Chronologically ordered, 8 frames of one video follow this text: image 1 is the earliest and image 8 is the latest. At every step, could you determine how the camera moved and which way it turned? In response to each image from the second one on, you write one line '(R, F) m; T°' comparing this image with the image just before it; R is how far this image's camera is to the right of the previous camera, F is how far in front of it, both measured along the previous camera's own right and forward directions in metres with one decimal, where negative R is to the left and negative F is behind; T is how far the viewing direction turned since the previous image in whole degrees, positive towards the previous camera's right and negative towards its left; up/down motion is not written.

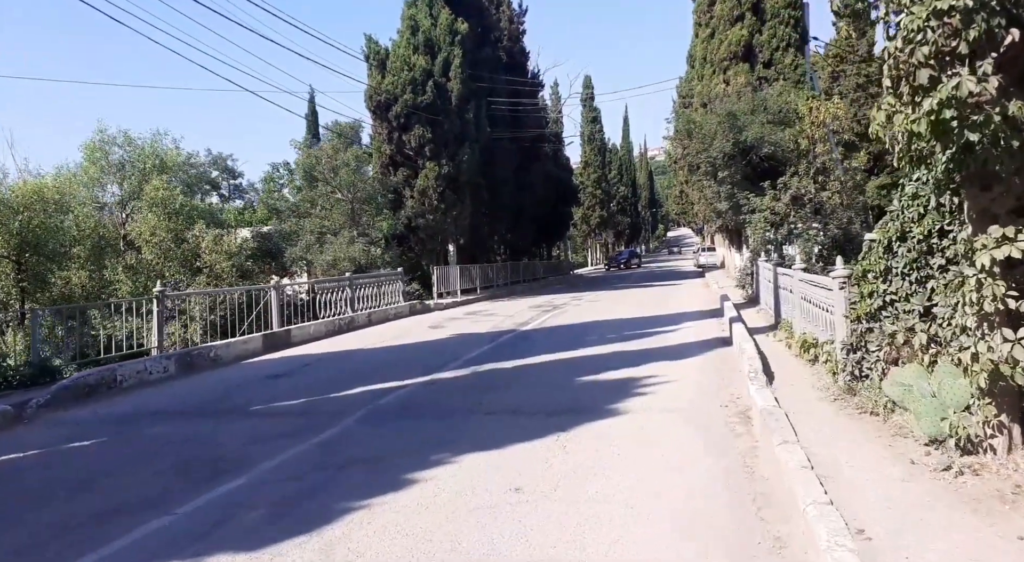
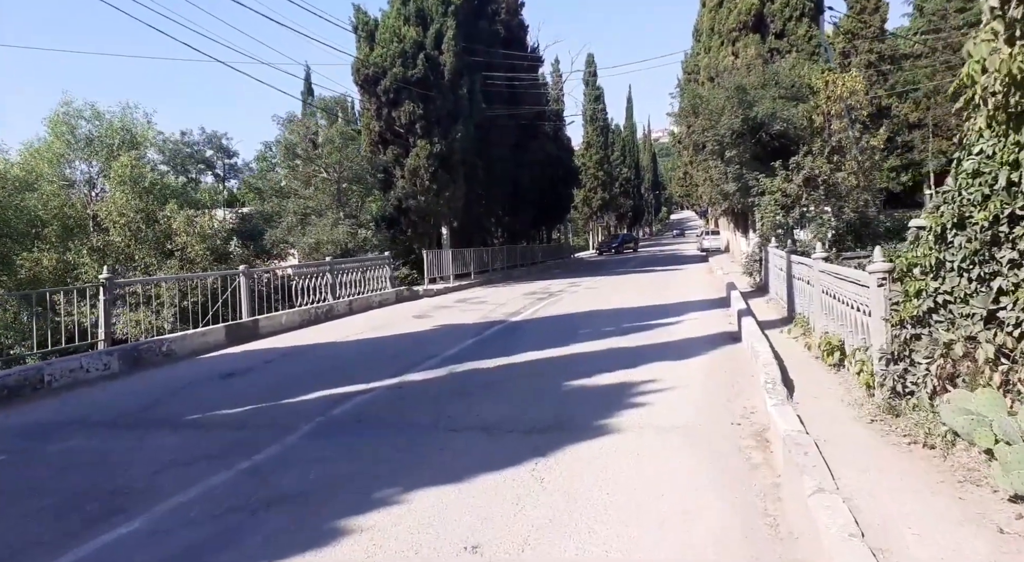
(+0.2, +1.2) m; 0°
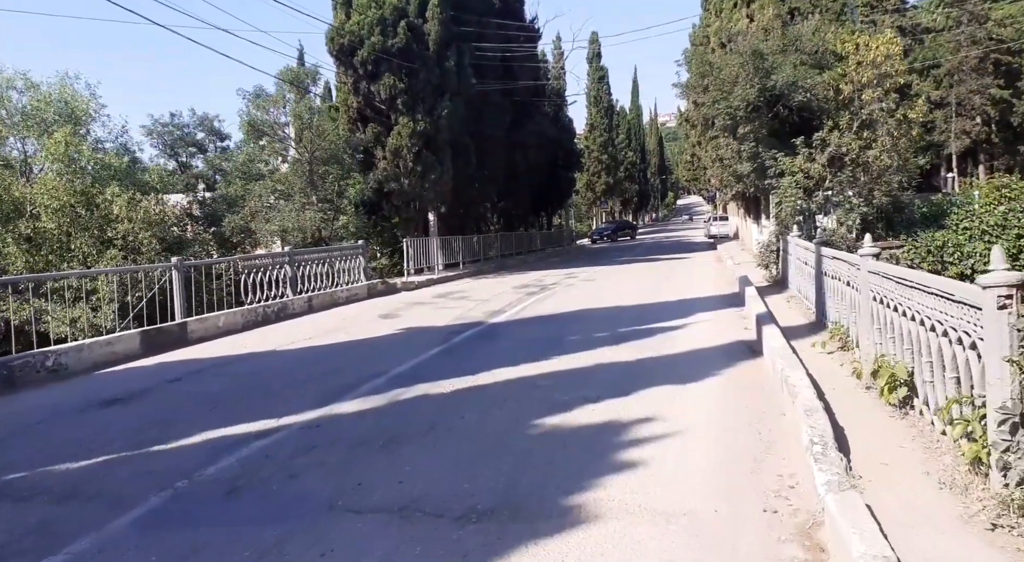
(+0.5, +2.1) m; 0°
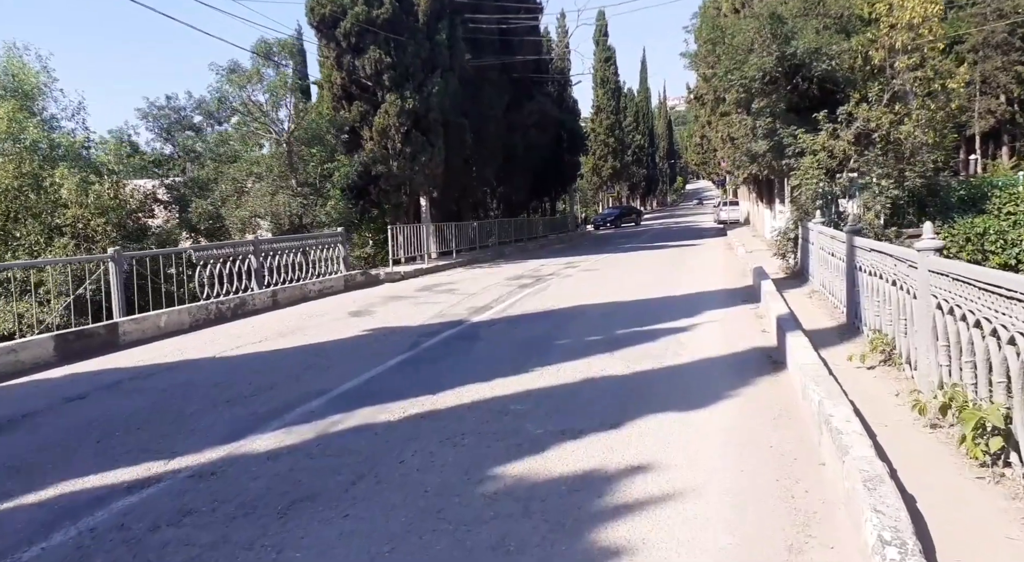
(+0.4, +1.6) m; -1°
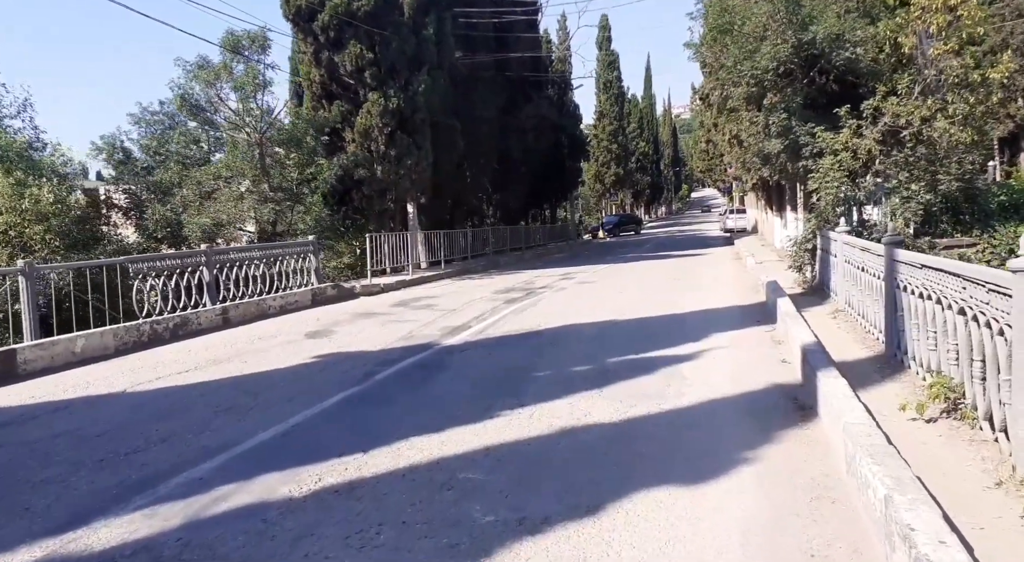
(+0.4, +1.6) m; 0°
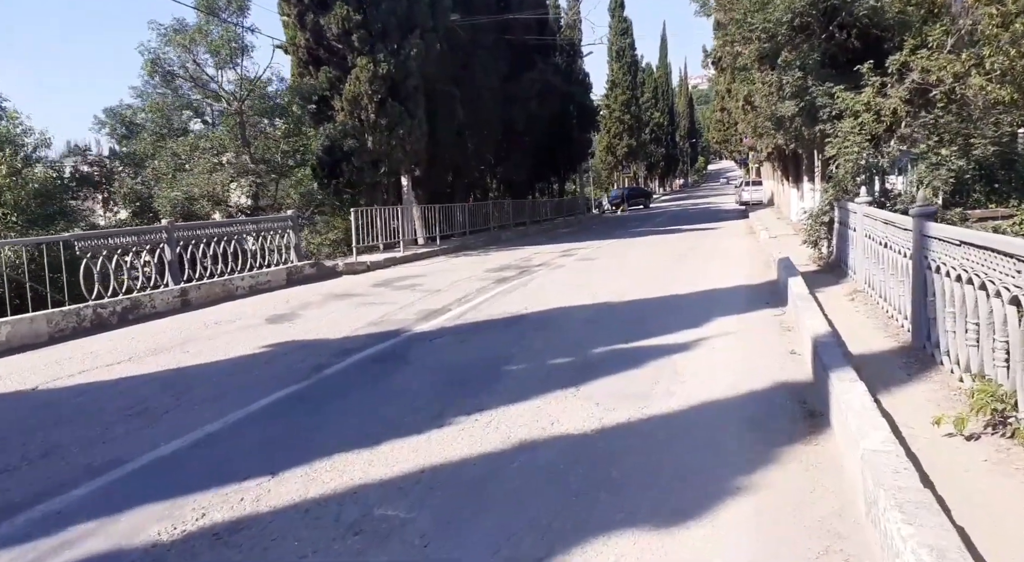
(+0.4, +1.1) m; -1°
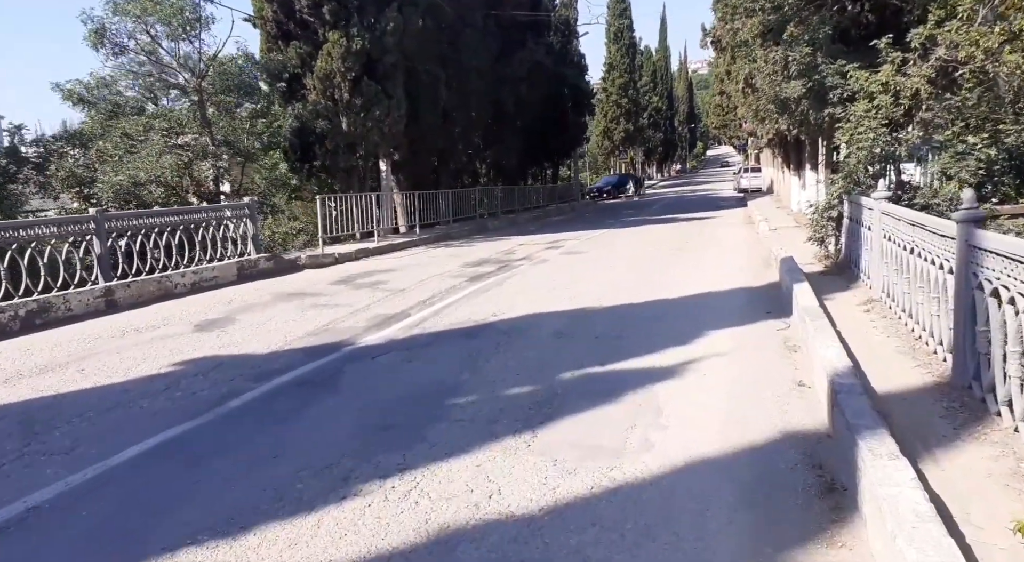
(+0.4, +1.3) m; 0°
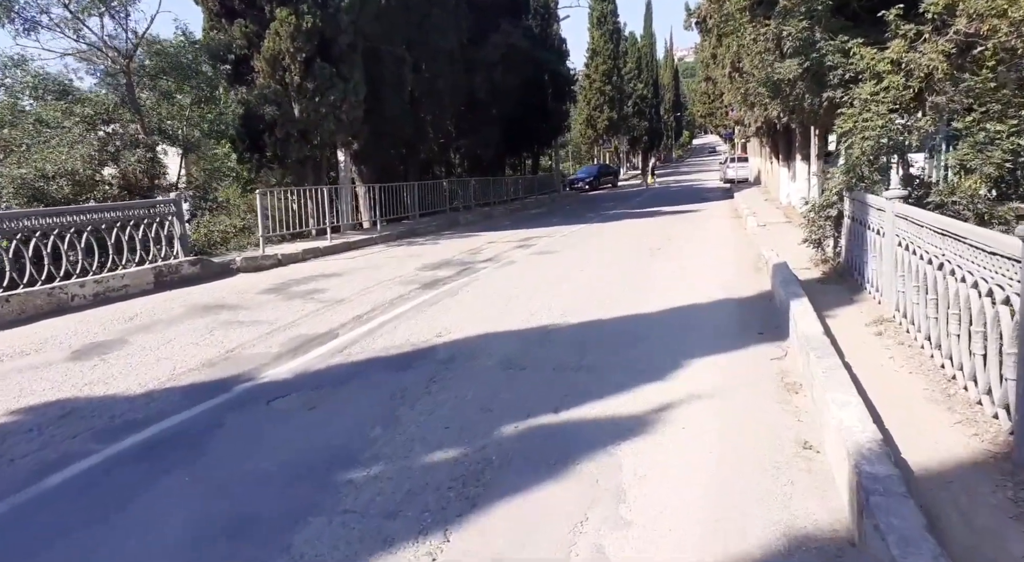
(+0.4, +1.4) m; +1°
